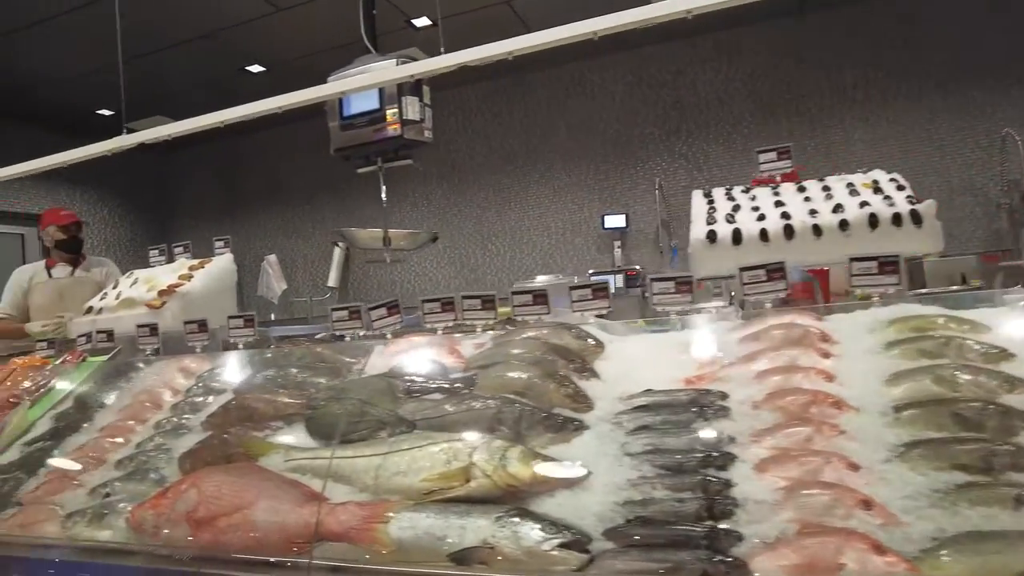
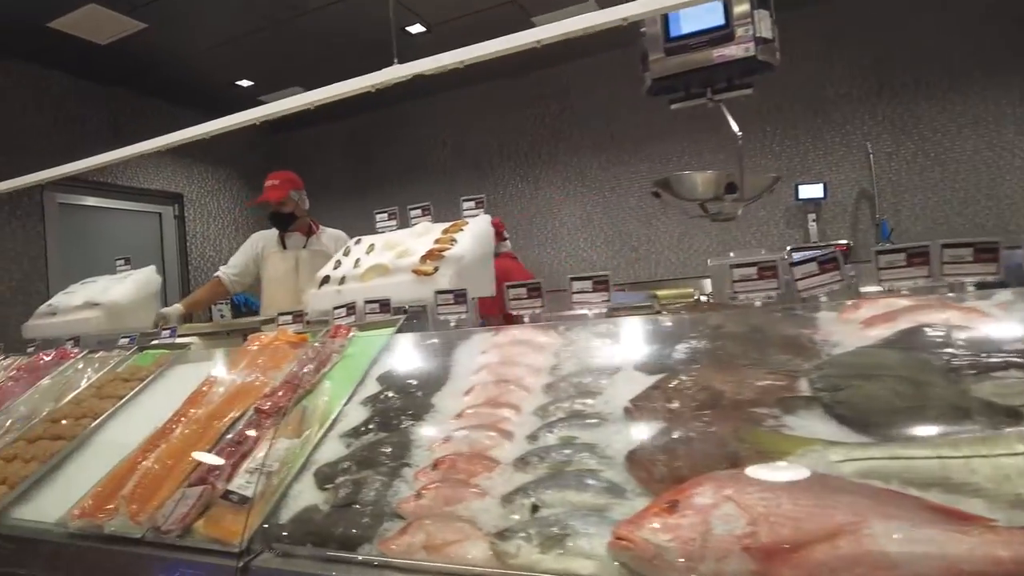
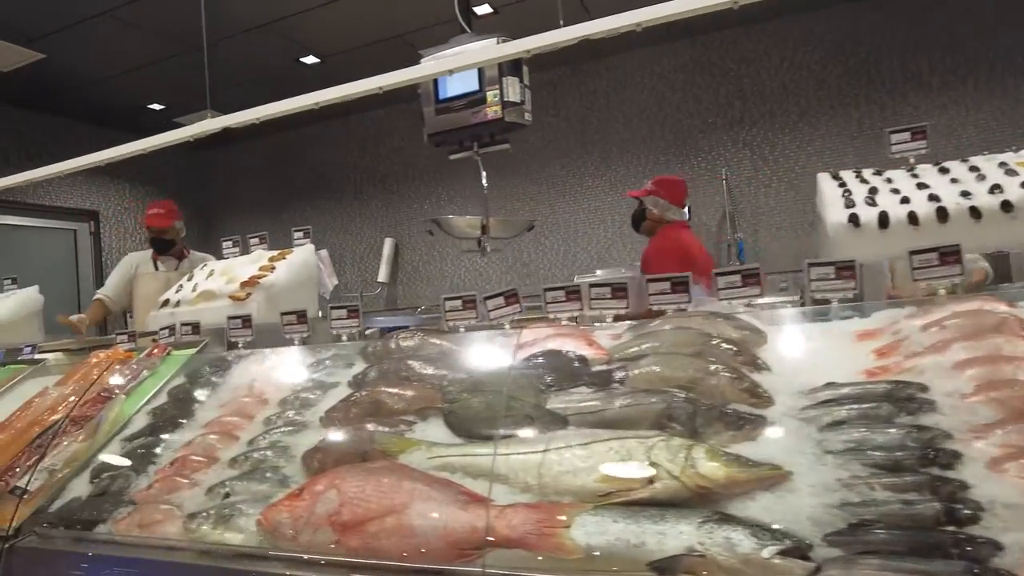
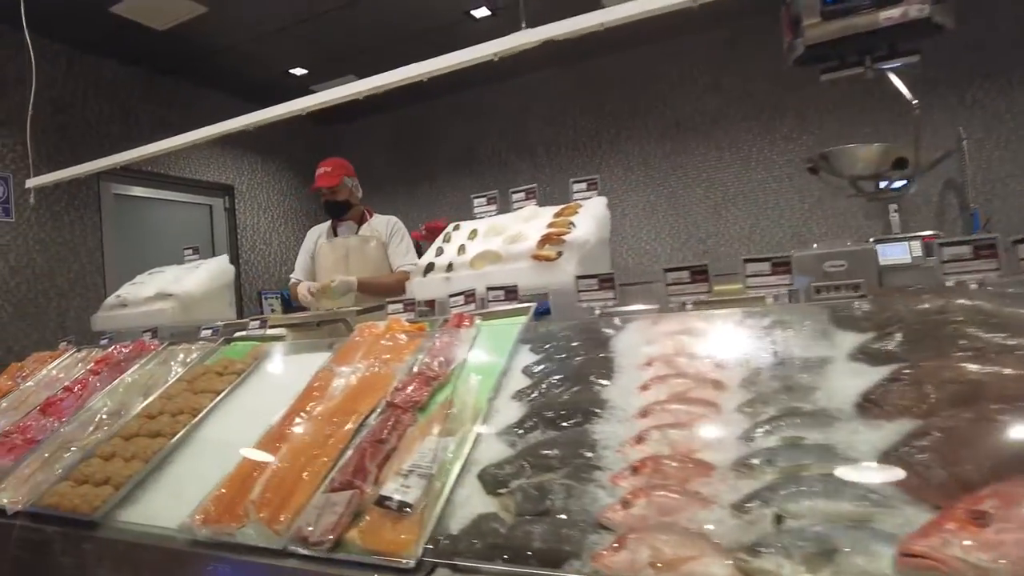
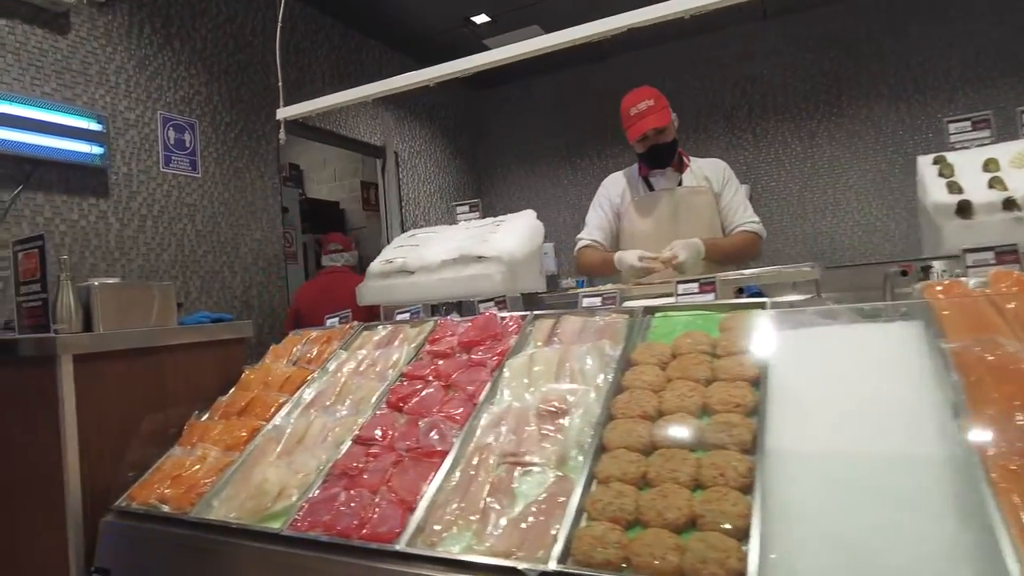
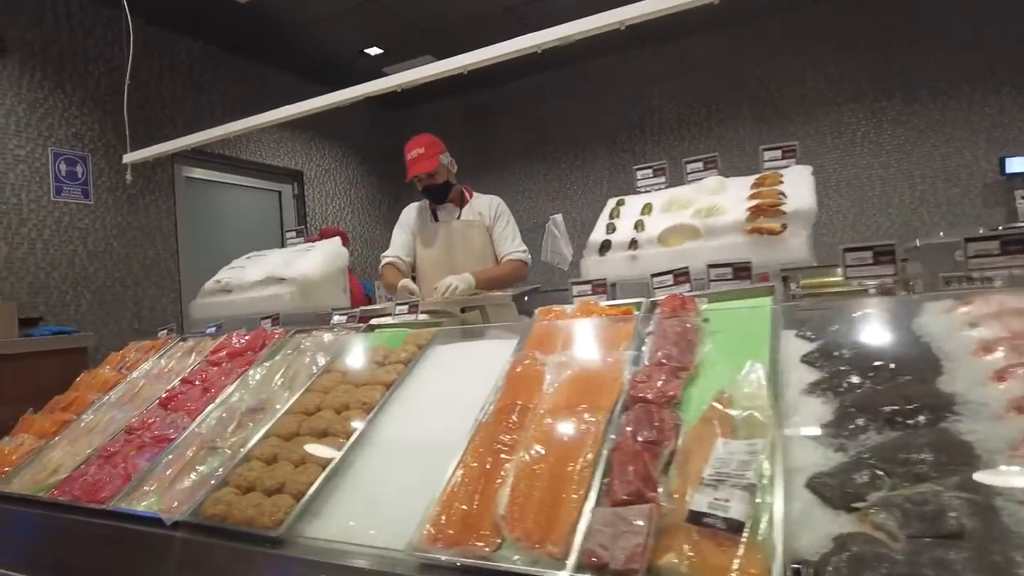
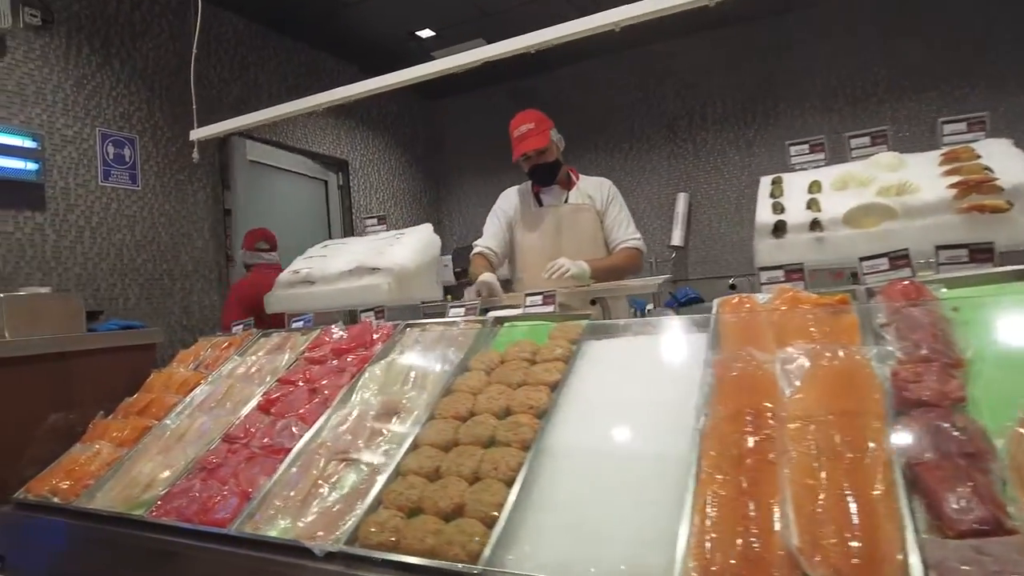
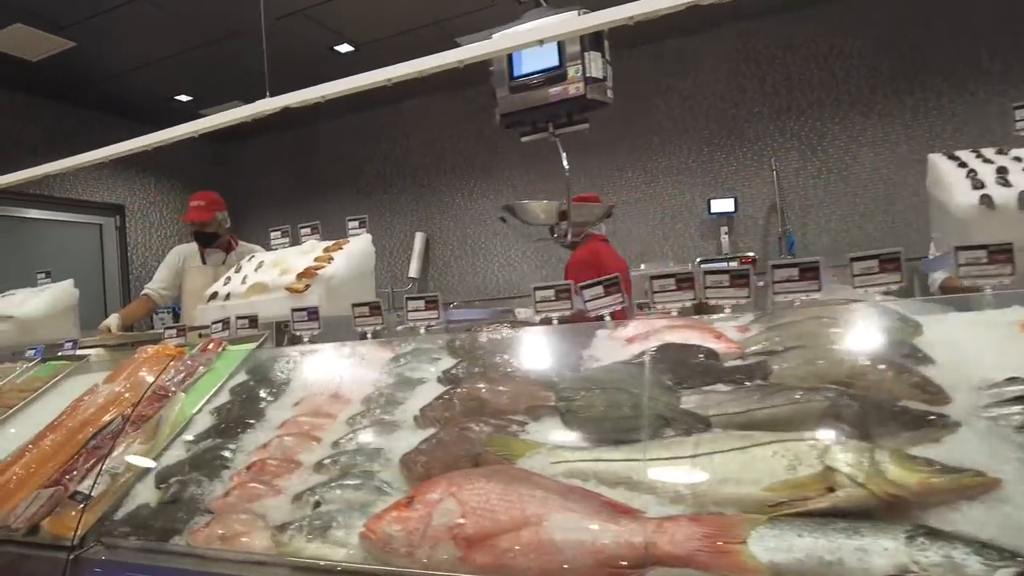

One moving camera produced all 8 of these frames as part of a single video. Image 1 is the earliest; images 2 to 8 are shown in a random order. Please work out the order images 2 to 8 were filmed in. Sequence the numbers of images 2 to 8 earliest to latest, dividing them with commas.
3, 8, 2, 4, 6, 7, 5
